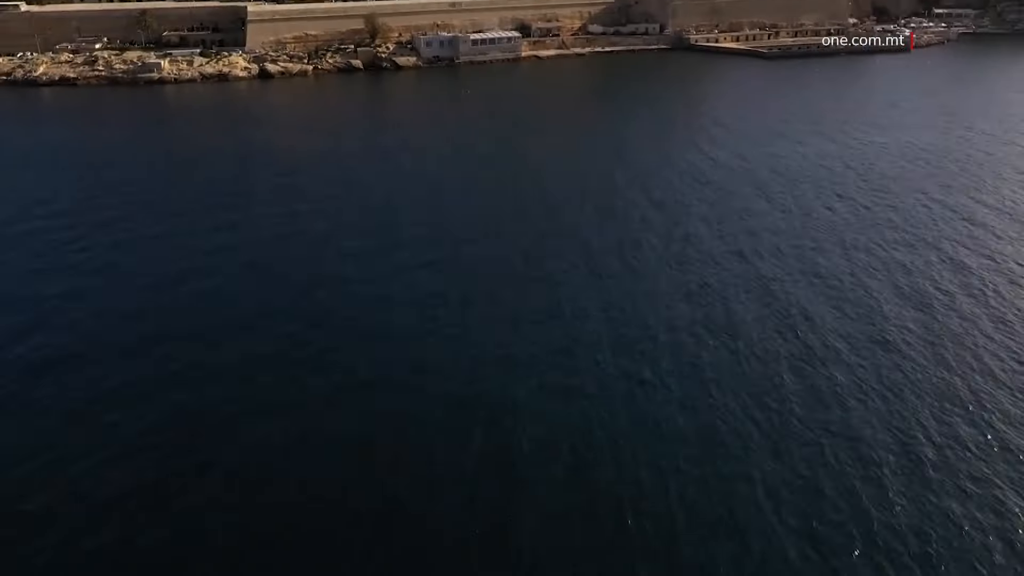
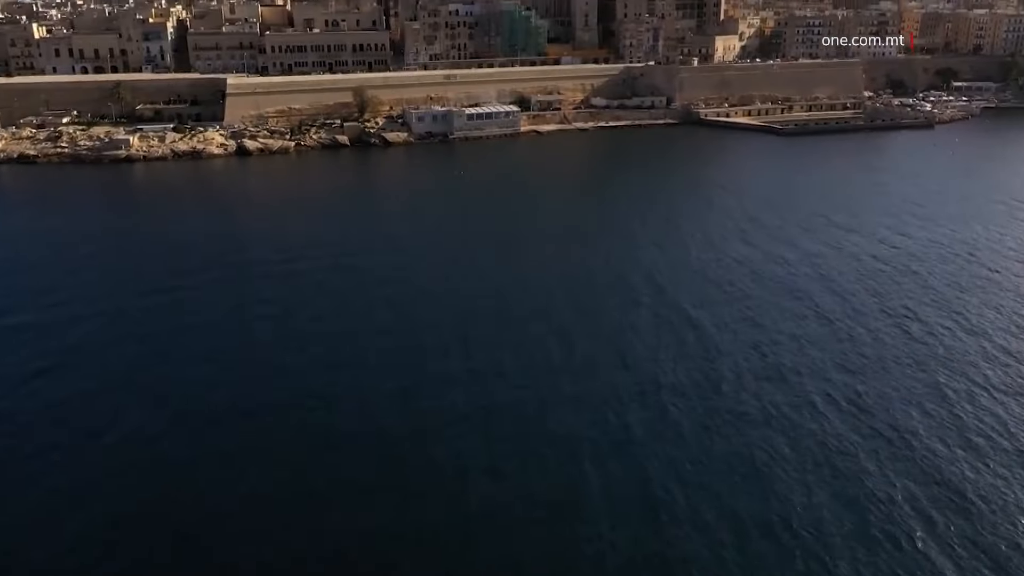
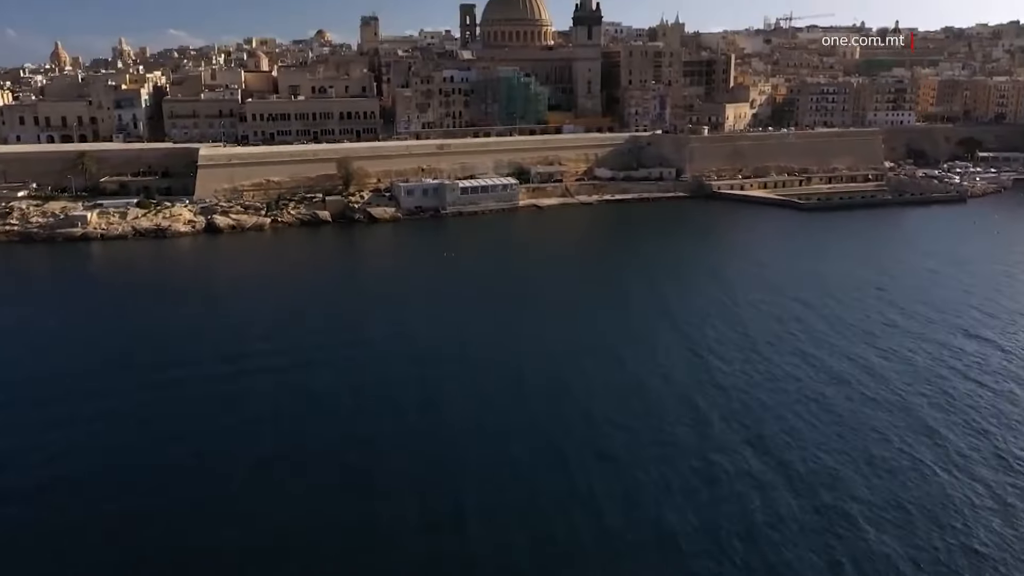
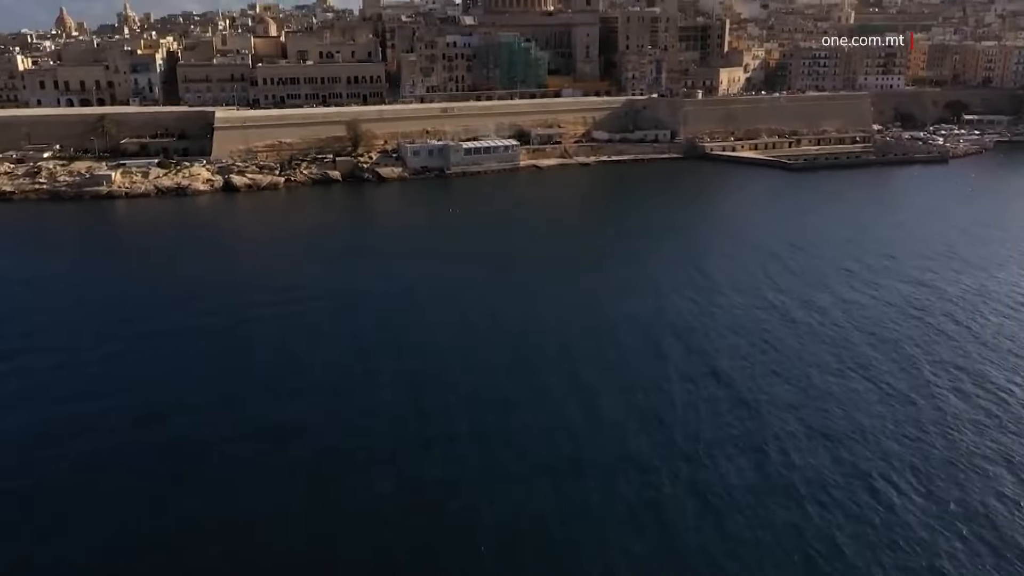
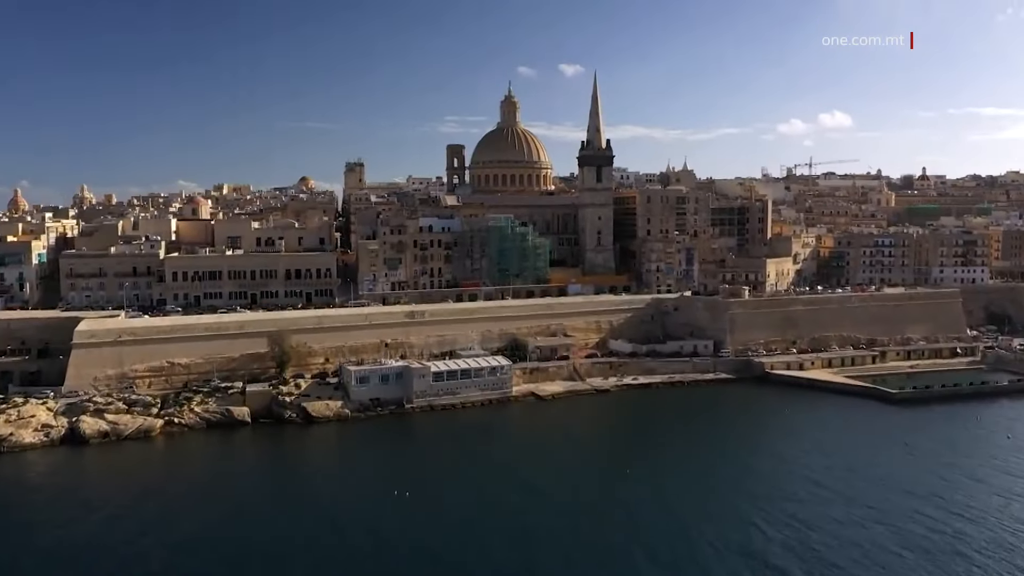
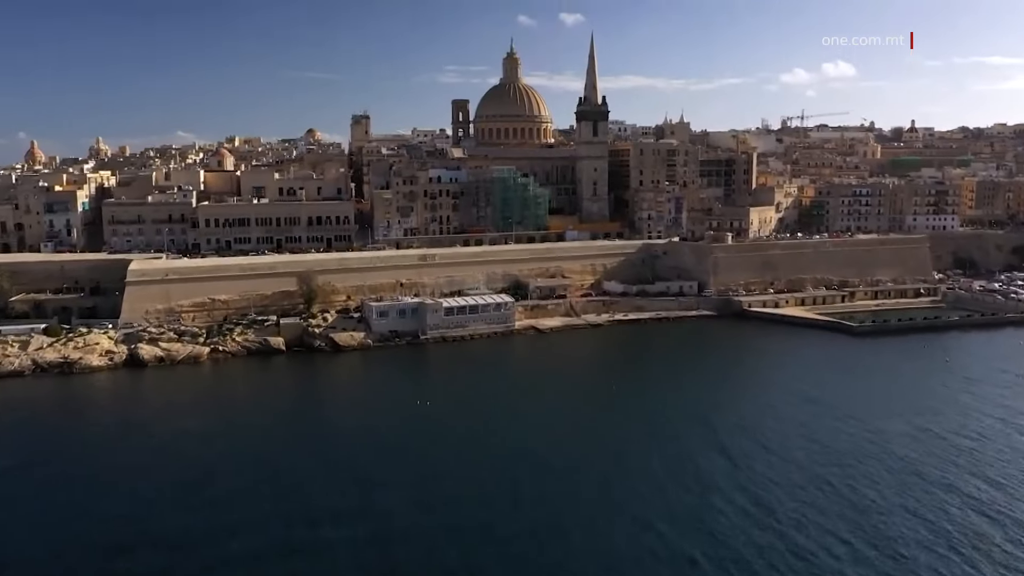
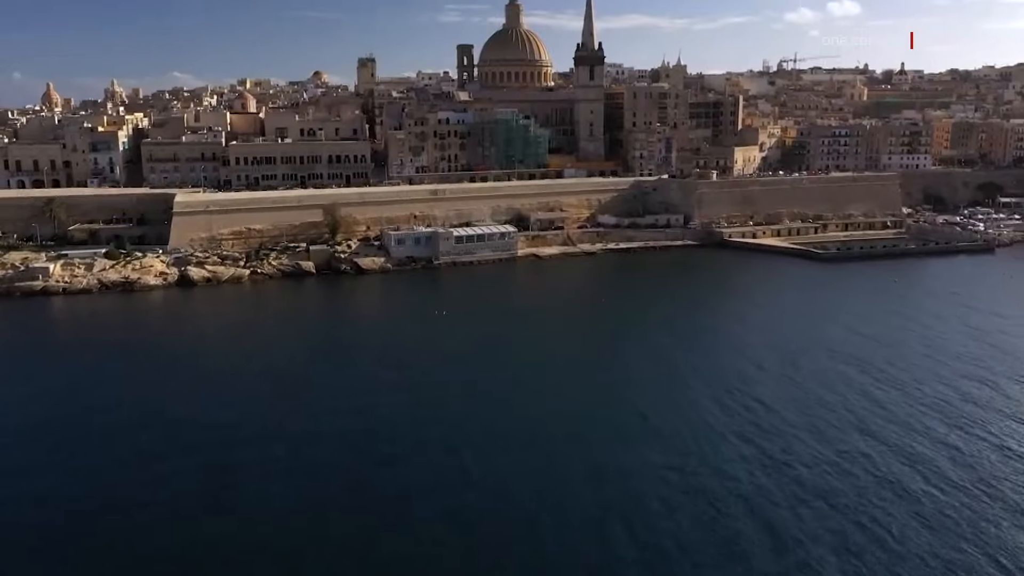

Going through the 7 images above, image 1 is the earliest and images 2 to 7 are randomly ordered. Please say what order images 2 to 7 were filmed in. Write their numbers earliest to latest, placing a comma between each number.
2, 4, 3, 7, 6, 5
